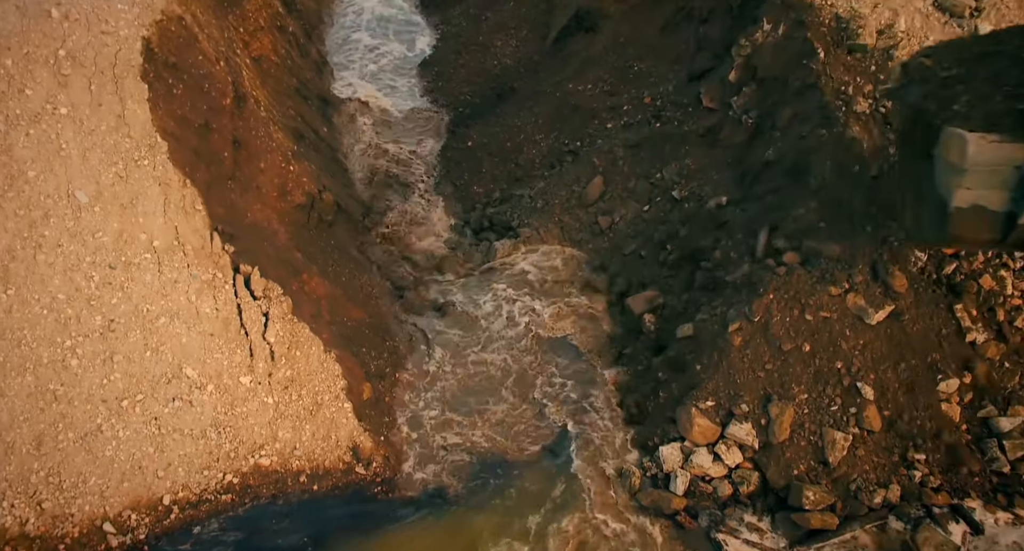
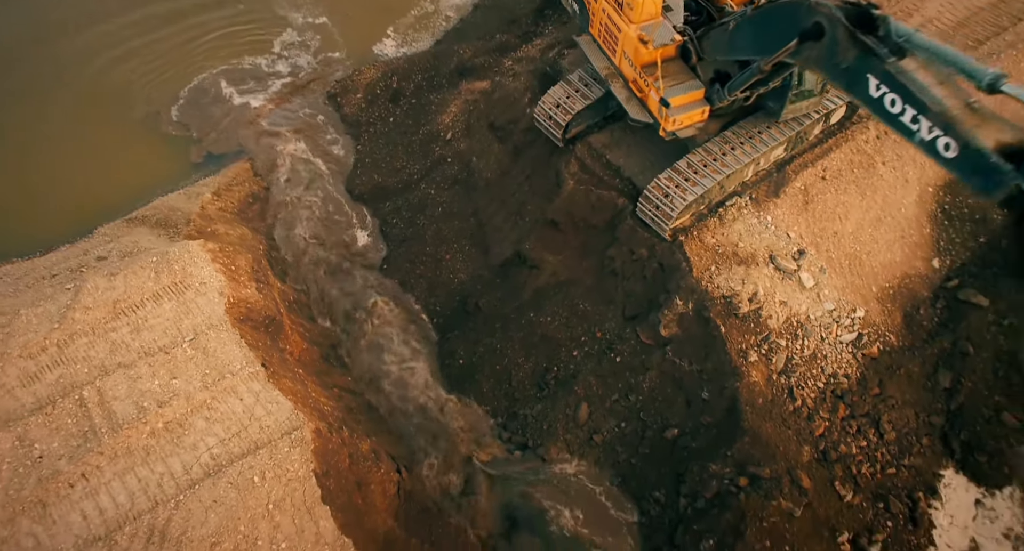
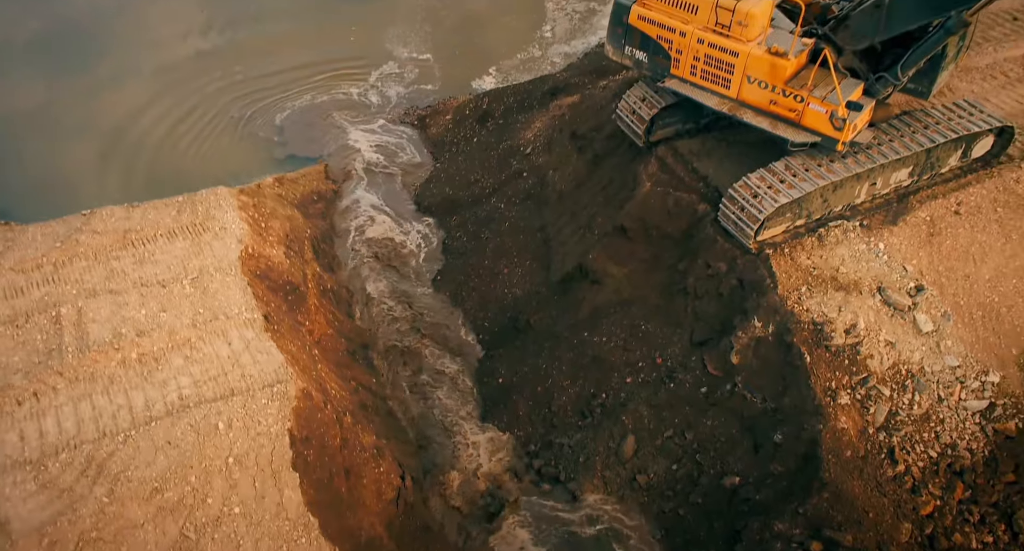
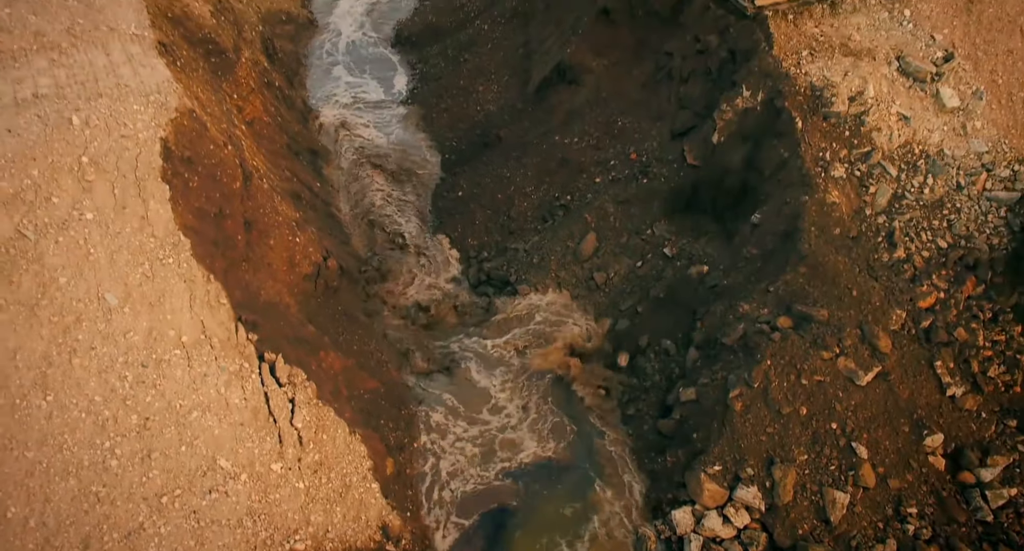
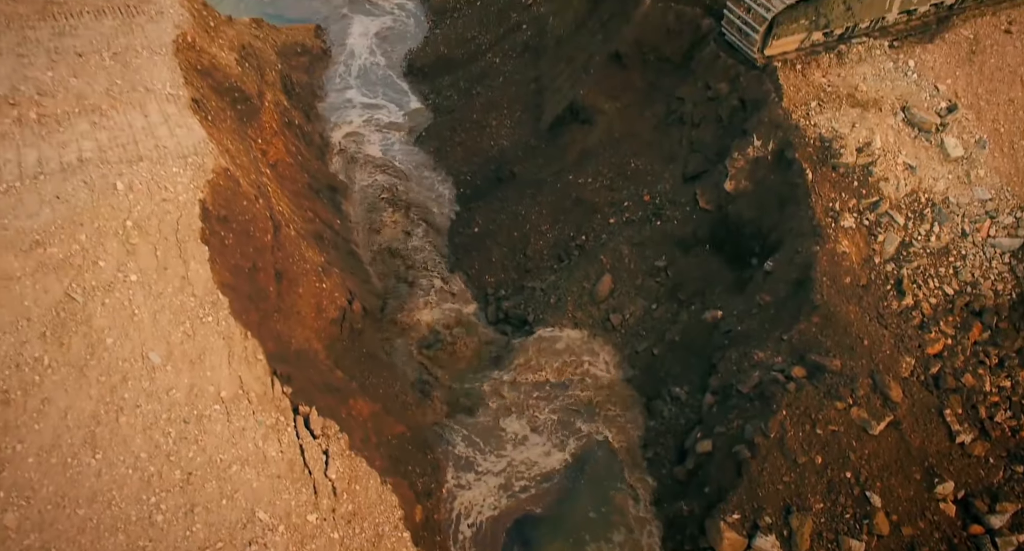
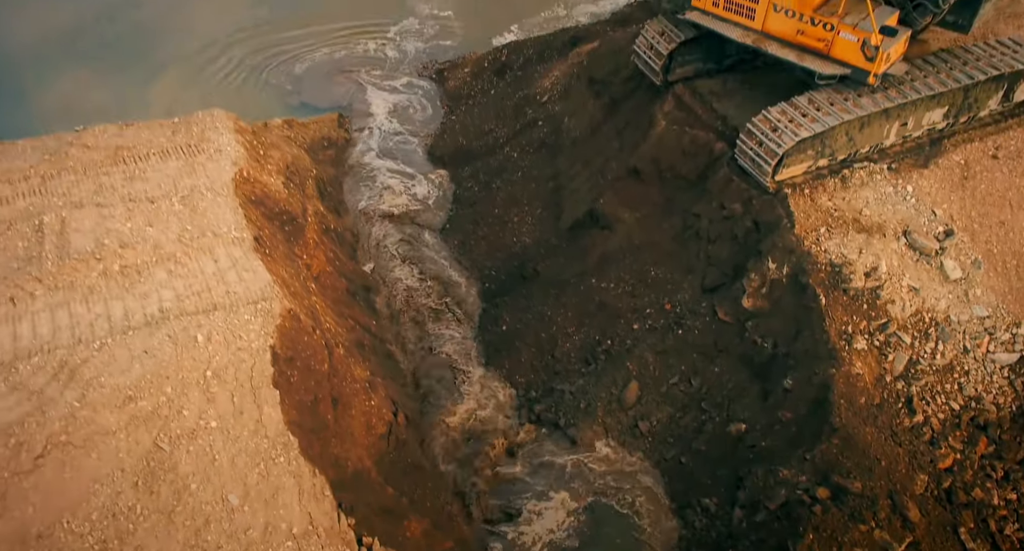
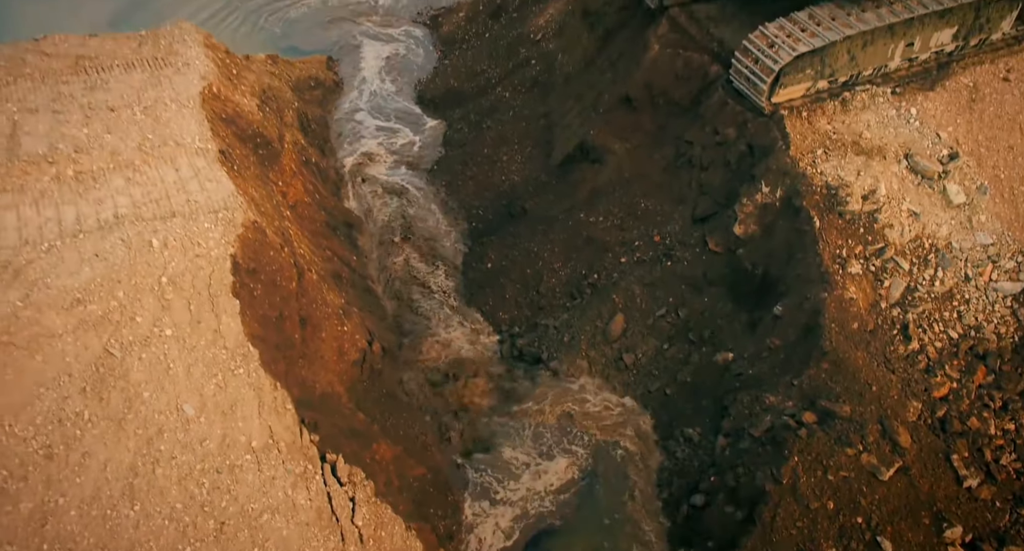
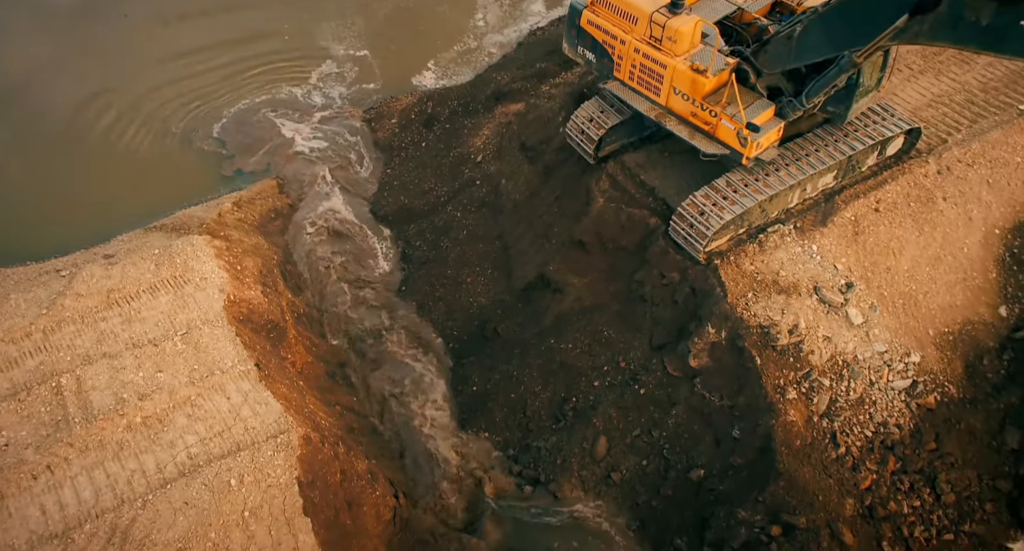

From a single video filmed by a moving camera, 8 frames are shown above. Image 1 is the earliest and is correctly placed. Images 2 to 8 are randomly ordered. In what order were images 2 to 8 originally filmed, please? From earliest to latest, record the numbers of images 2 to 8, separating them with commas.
4, 5, 7, 6, 3, 8, 2
